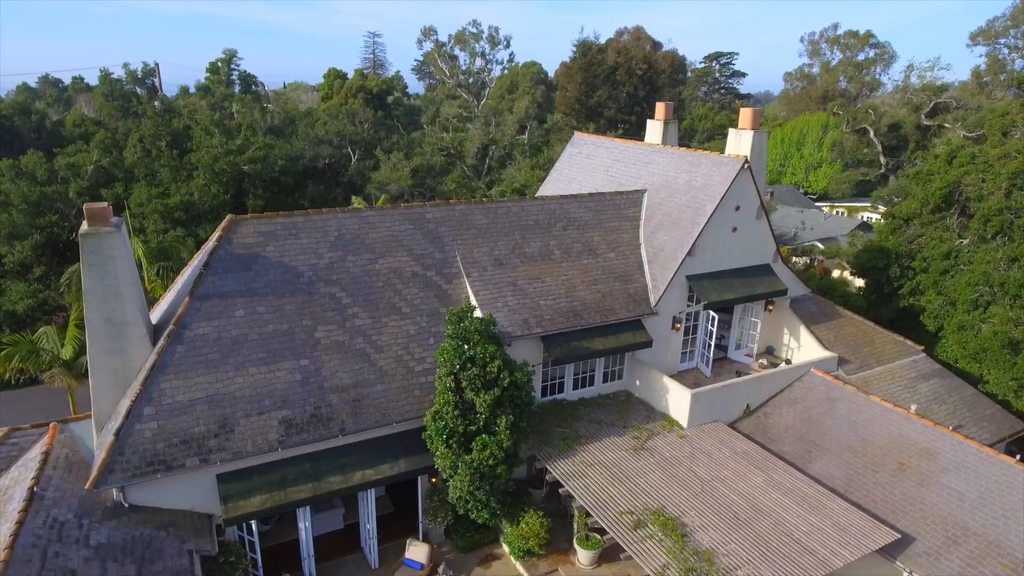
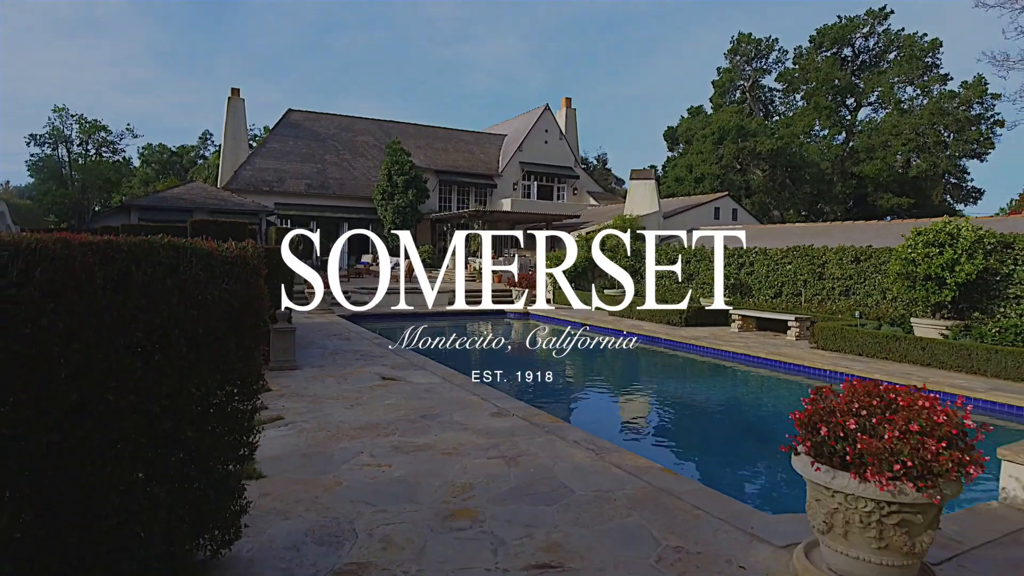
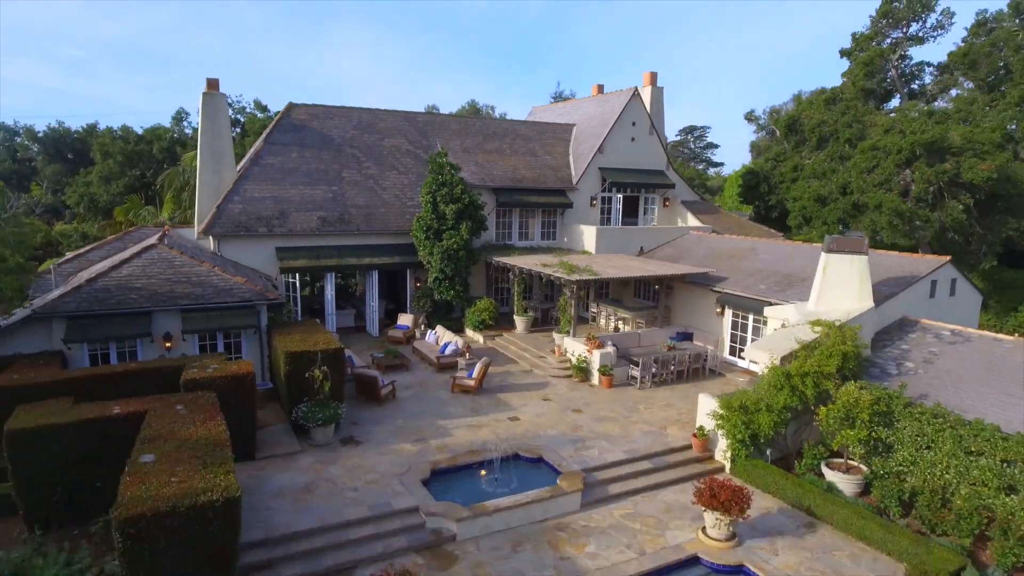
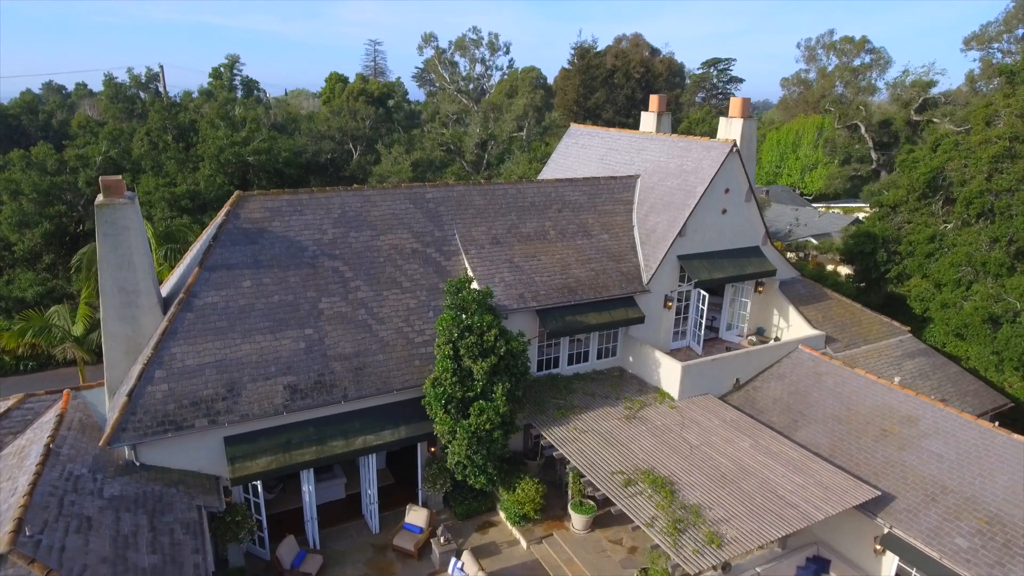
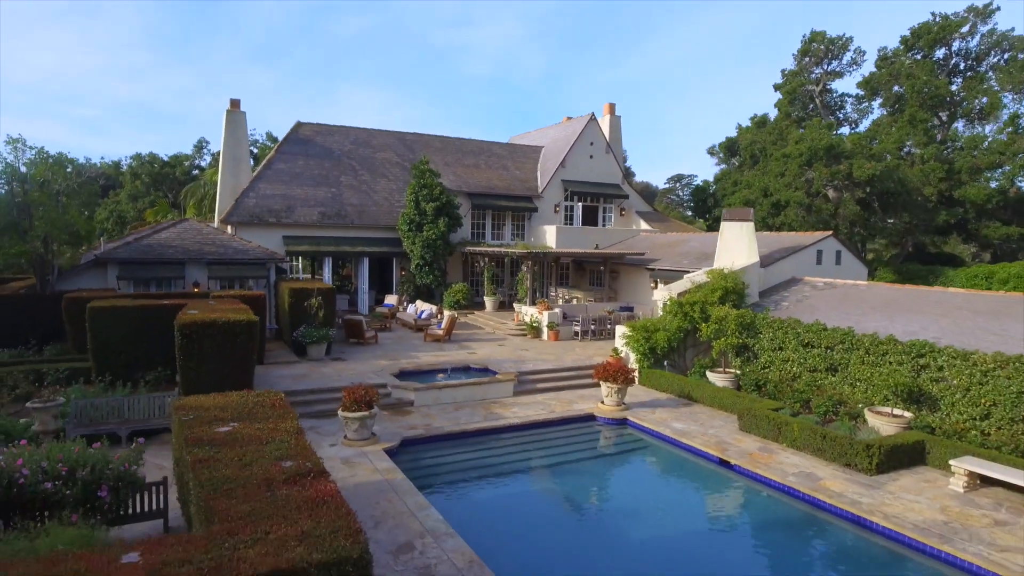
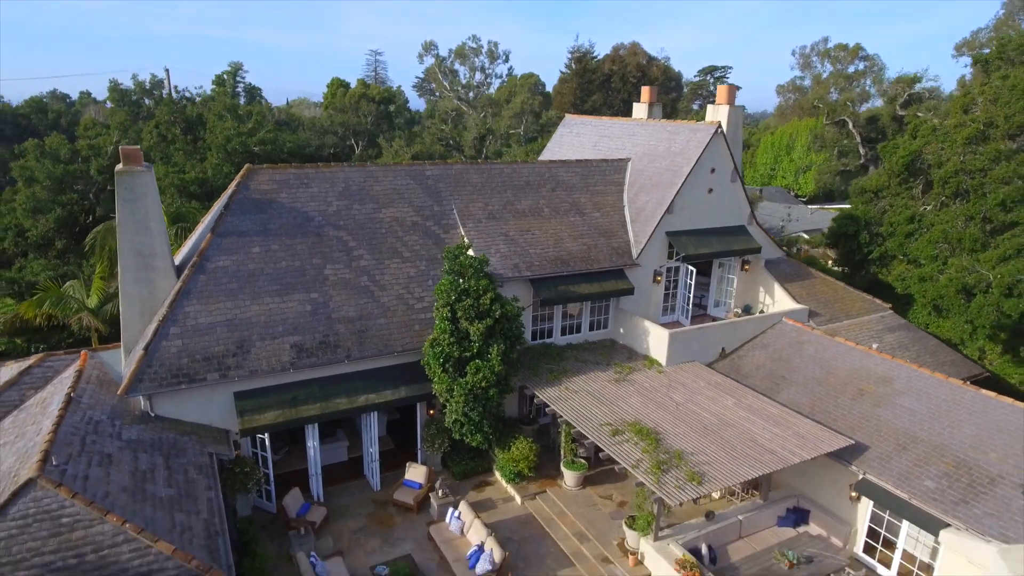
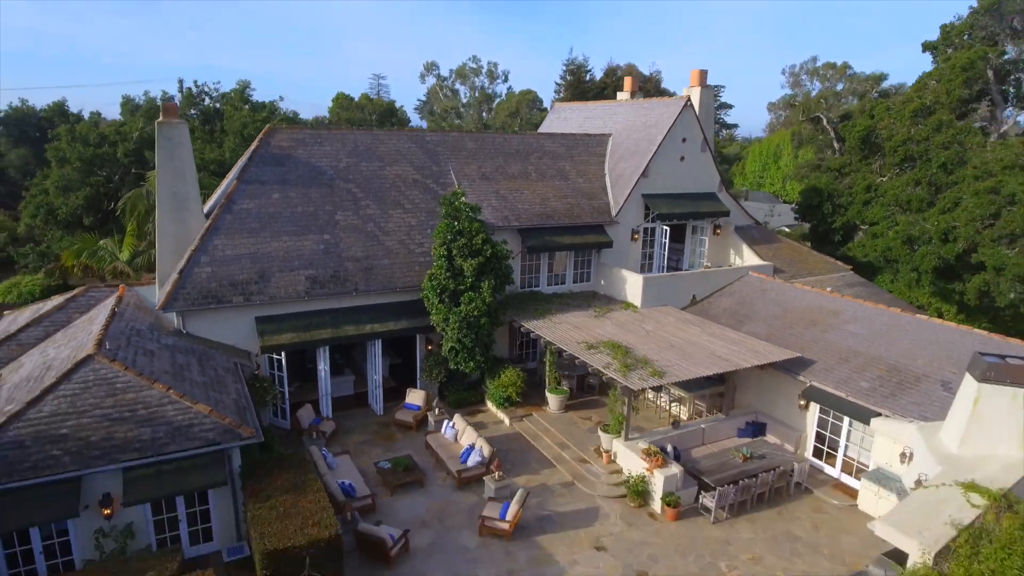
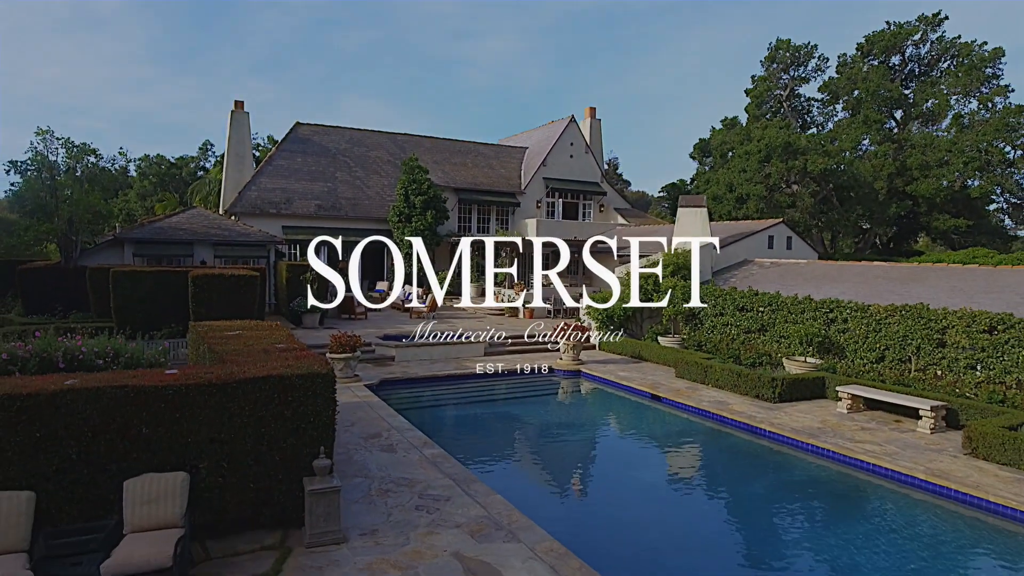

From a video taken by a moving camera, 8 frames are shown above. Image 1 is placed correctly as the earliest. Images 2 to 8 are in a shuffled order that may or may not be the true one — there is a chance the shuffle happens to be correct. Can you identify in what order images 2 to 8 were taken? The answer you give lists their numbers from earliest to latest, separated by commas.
4, 6, 7, 3, 5, 8, 2
